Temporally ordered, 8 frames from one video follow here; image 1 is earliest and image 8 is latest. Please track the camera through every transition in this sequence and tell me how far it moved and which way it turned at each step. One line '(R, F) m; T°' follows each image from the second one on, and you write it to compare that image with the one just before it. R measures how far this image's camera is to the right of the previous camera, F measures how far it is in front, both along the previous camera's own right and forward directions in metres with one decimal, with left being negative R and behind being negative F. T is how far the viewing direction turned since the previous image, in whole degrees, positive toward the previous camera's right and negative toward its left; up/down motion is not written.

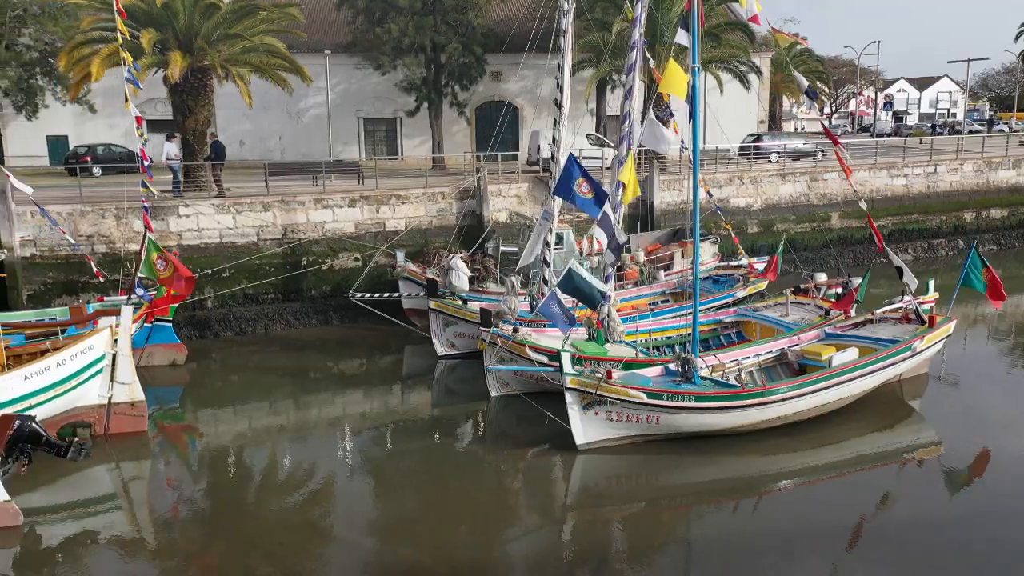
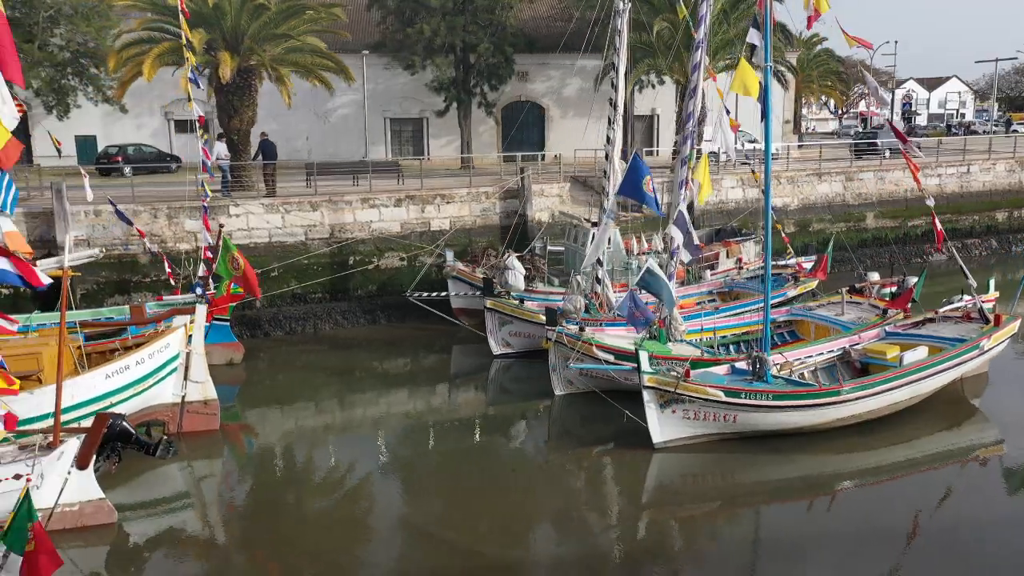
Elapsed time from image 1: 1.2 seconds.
(-0.9, 0.0) m; 0°
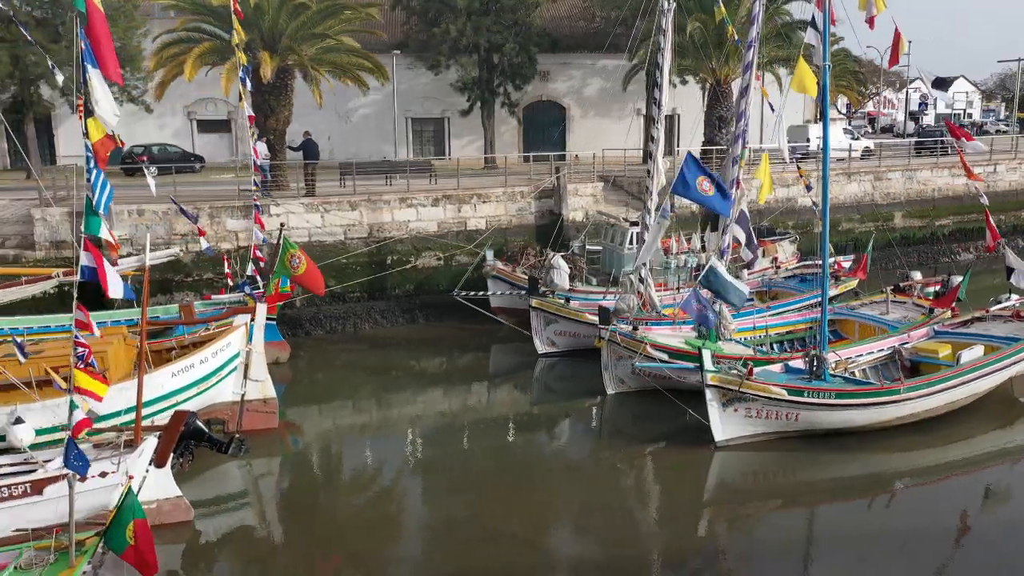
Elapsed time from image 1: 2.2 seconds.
(-0.8, 0.0) m; 0°
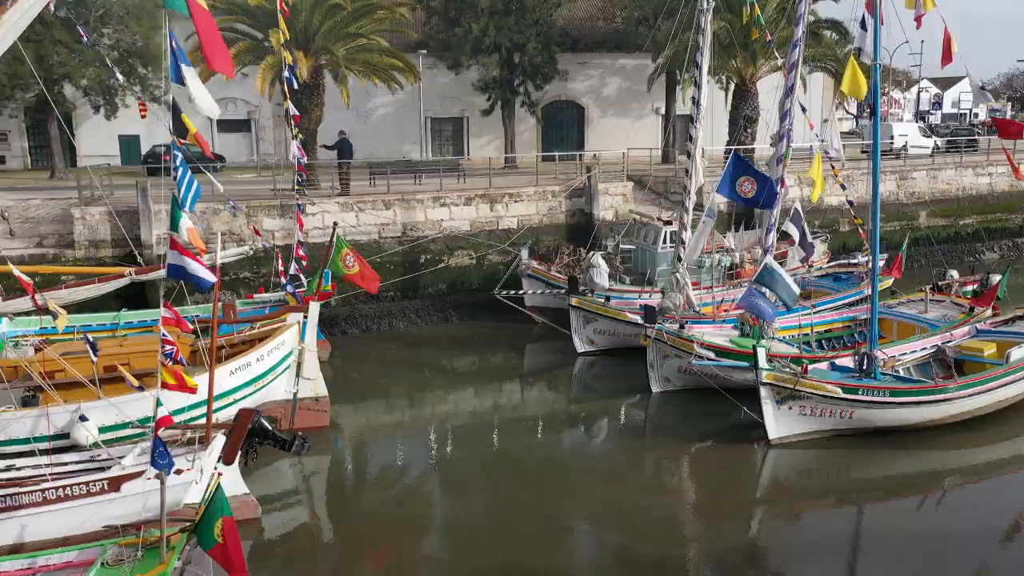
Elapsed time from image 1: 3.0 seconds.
(-0.7, 0.0) m; 0°
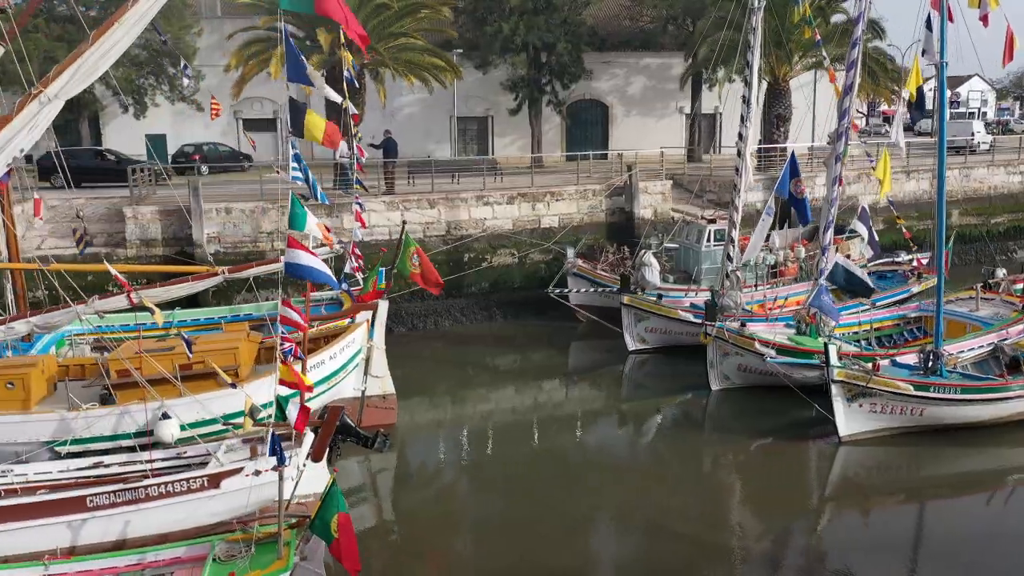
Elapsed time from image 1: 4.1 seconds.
(-0.9, -0.1) m; 0°
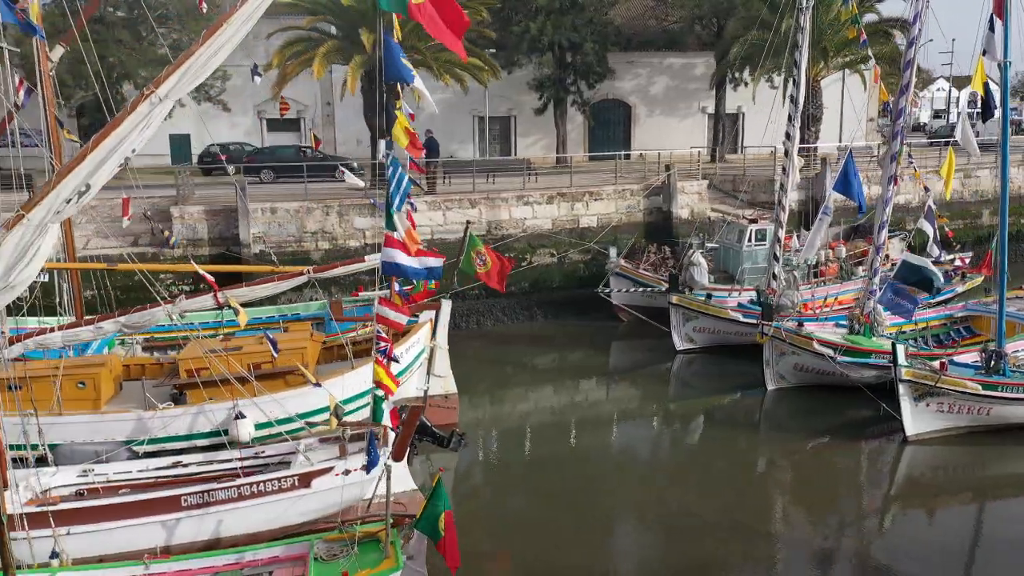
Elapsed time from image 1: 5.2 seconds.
(-0.8, 0.0) m; 0°
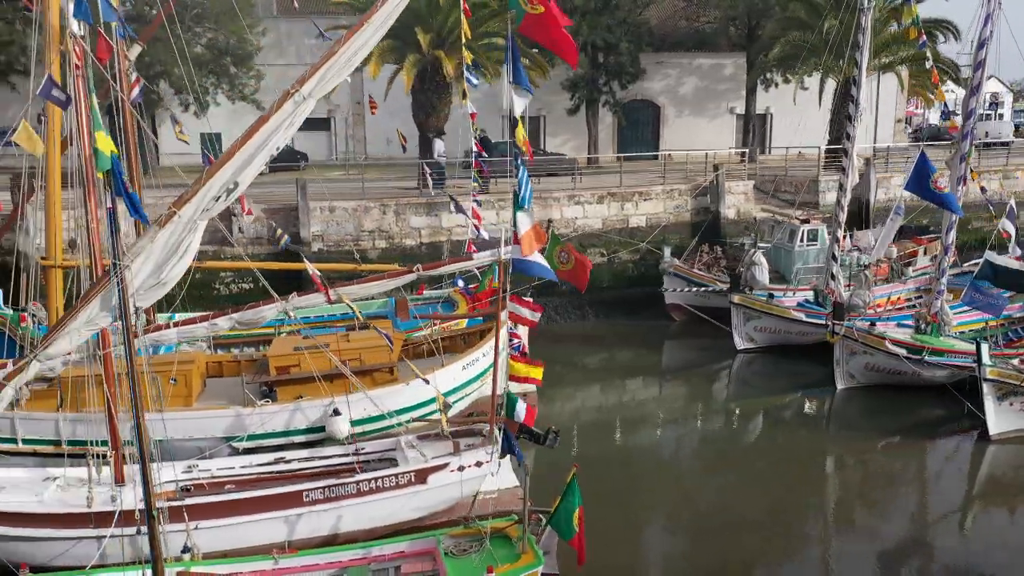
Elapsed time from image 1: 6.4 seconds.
(-1.1, -0.1) m; 0°
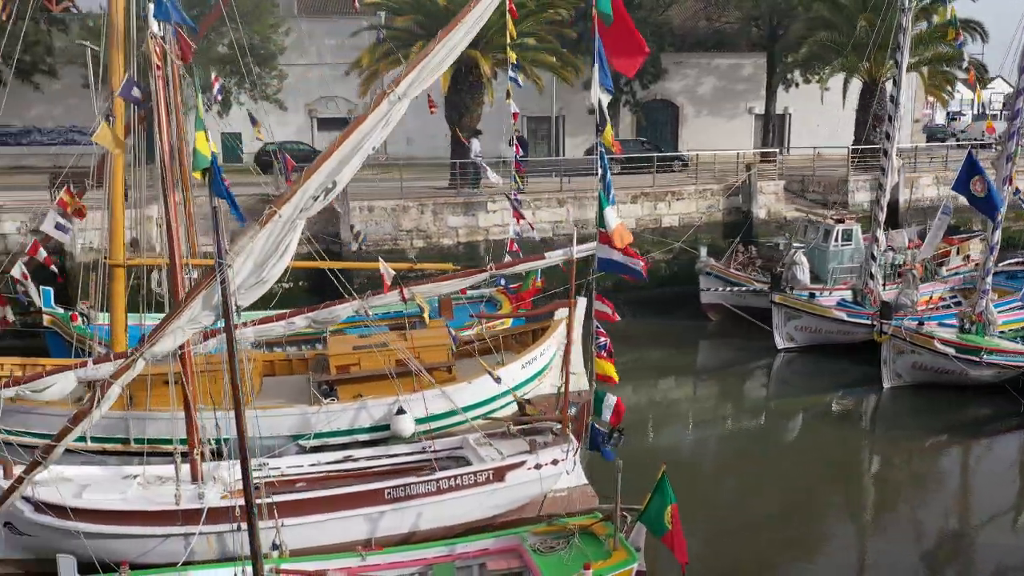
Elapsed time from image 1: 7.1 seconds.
(-0.7, 0.0) m; 0°
